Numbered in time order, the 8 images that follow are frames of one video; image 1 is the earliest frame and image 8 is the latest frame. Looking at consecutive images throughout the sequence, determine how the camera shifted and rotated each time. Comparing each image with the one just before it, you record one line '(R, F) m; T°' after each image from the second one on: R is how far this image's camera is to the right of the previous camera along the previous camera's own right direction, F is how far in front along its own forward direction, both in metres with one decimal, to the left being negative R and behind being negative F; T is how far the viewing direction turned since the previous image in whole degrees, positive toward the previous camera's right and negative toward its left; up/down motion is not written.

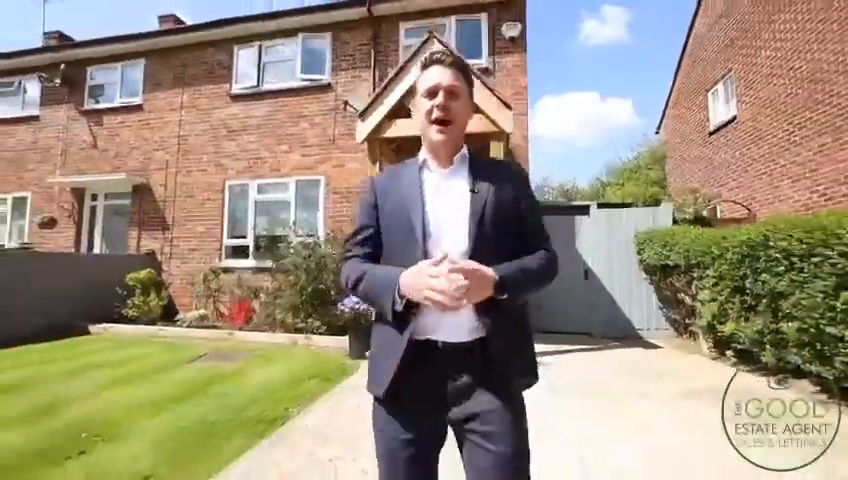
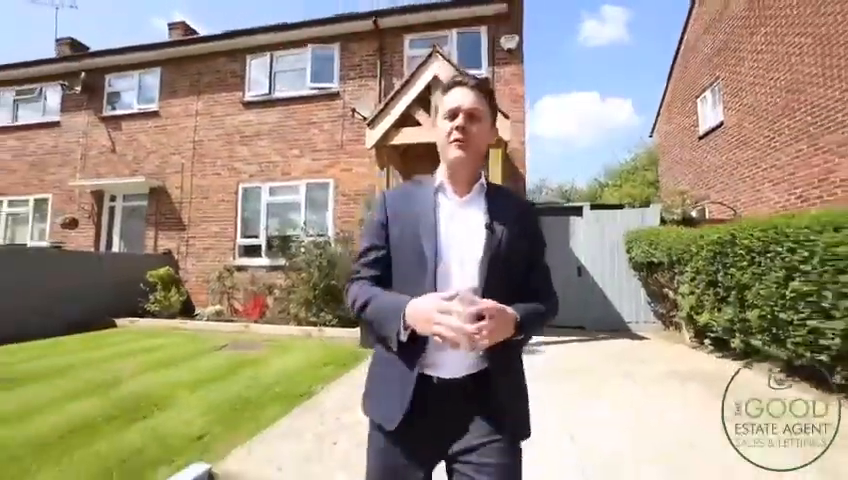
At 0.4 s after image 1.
(-0.1, -0.6) m; 0°
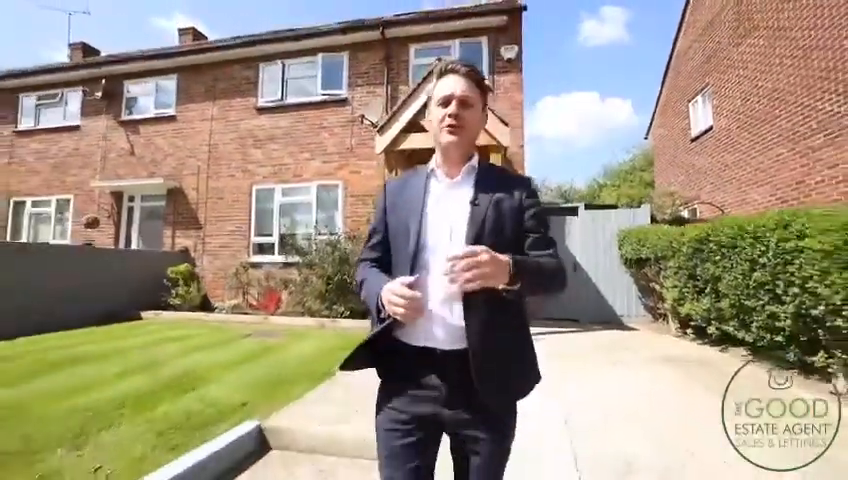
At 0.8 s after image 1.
(-0.1, -0.6) m; 0°
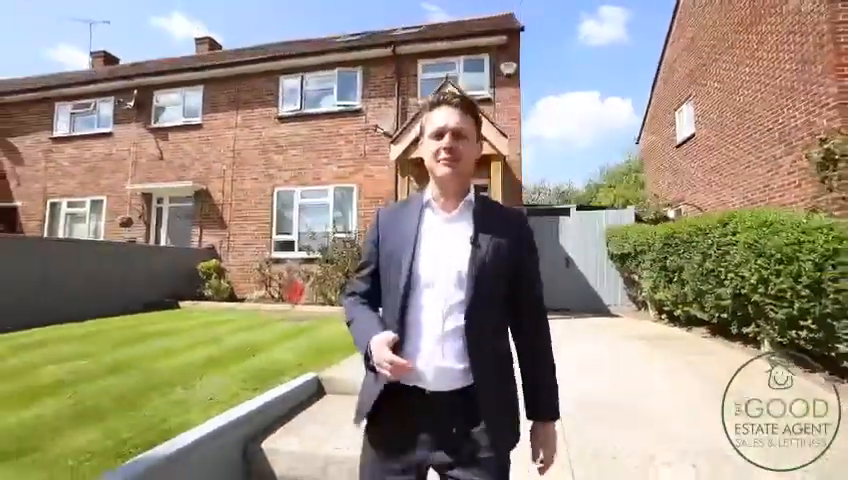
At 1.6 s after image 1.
(-0.2, -1.2) m; 0°
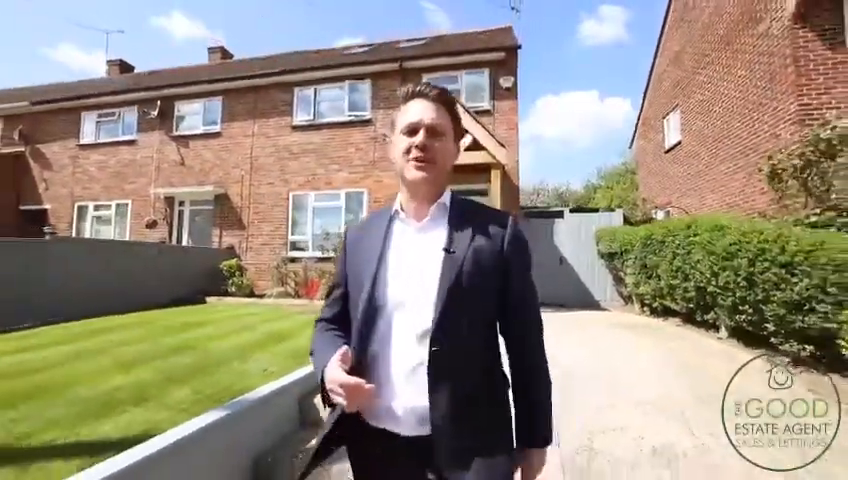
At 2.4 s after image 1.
(-0.1, -1.0) m; 0°
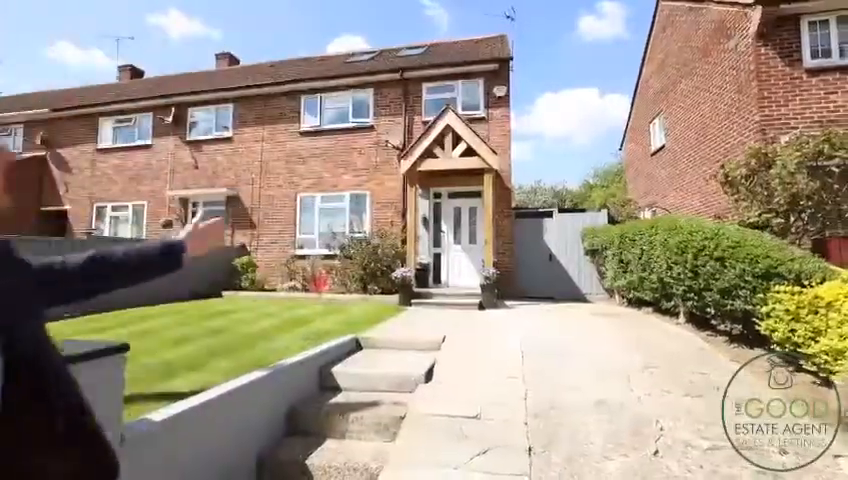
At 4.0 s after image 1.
(0.0, -1.0) m; 0°
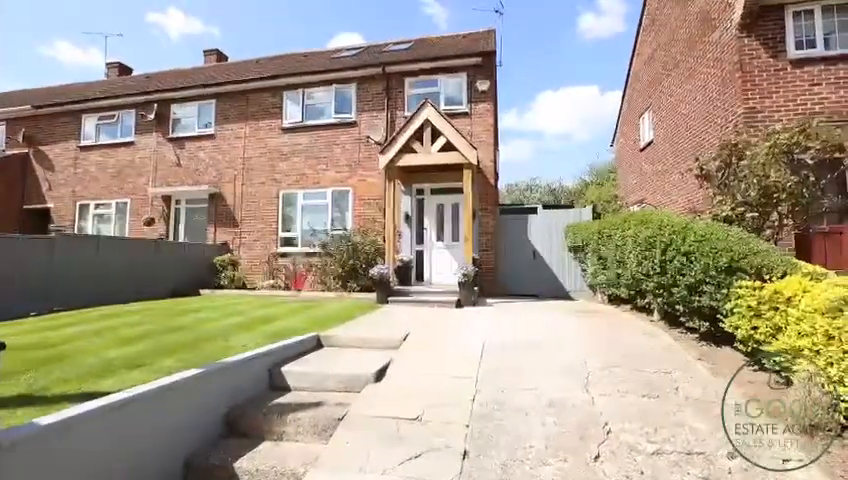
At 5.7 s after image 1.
(+0.5, +0.2) m; 0°
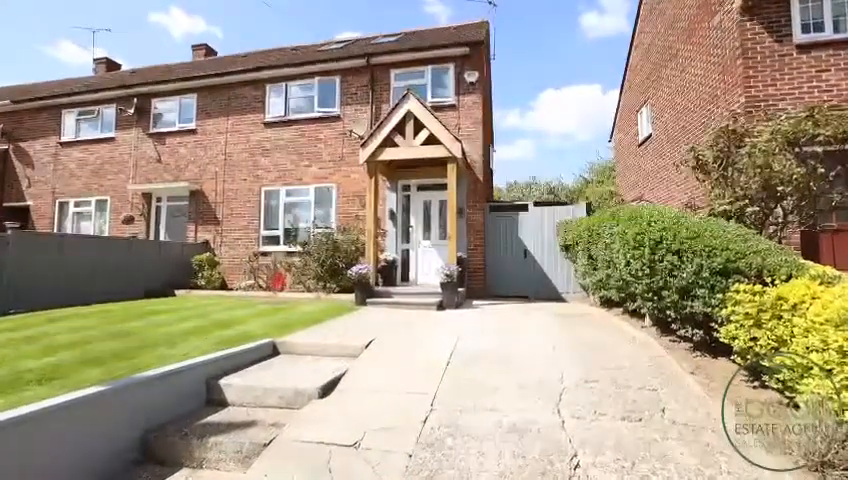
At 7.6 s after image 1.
(+0.4, +0.6) m; 0°
